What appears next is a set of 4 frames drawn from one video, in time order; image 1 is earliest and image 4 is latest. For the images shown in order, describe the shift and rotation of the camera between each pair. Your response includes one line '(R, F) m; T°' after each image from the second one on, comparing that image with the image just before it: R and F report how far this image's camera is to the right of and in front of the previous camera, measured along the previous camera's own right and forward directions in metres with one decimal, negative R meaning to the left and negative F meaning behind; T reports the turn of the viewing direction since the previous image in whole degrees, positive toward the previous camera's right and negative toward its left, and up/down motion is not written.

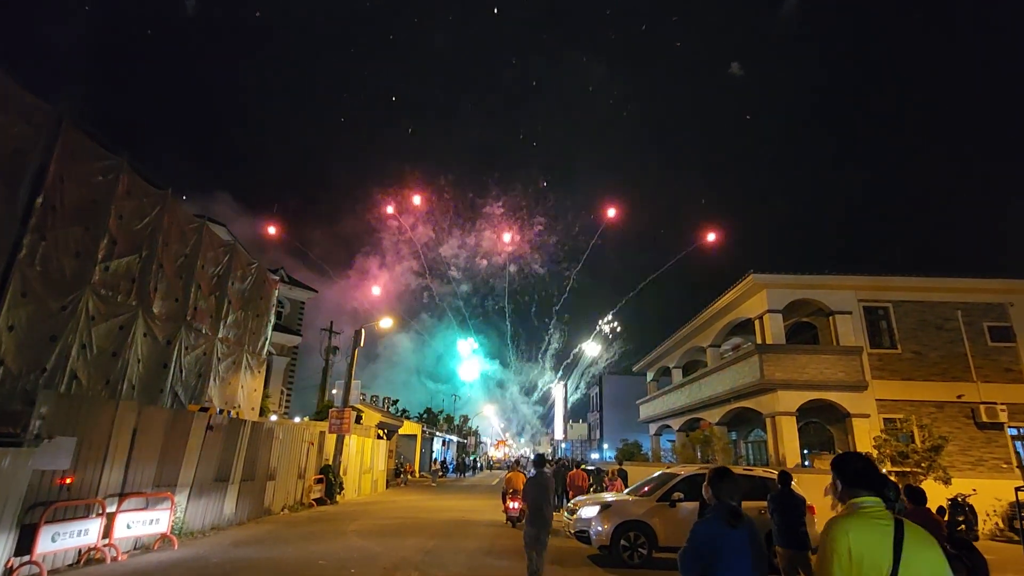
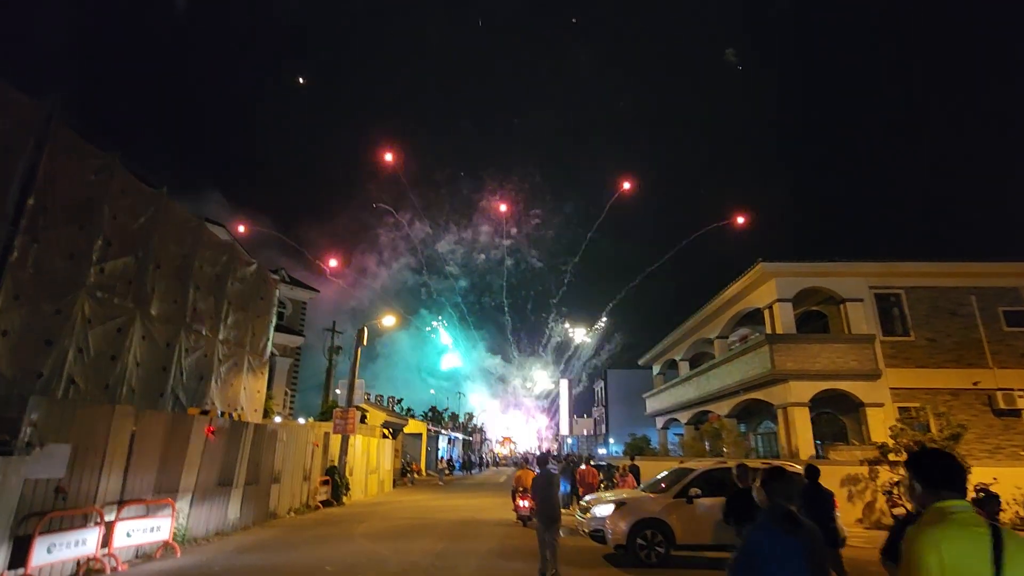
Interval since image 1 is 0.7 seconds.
(-0.1, +0.3) m; 0°
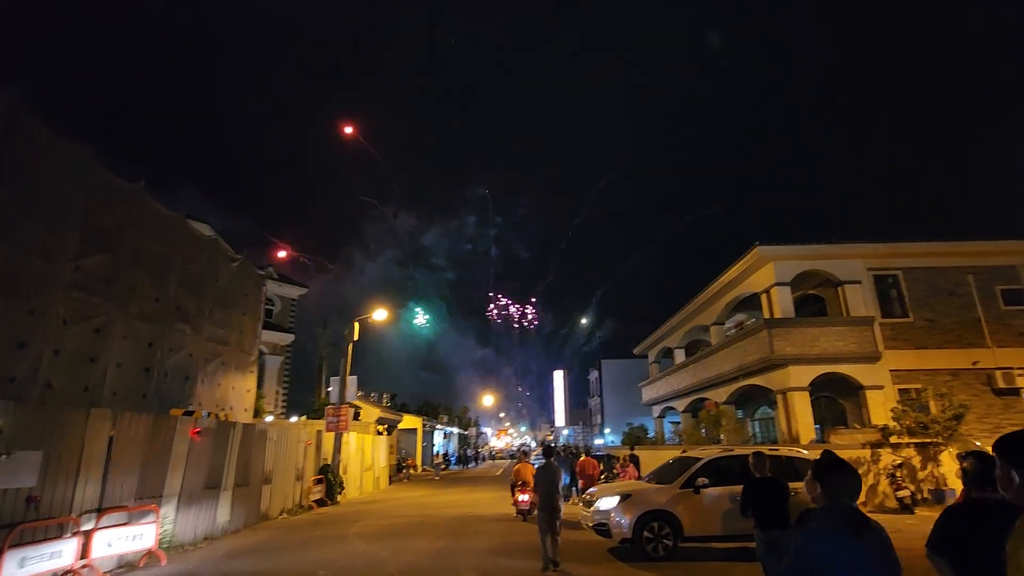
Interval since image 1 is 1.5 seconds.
(-0.1, +0.3) m; +1°
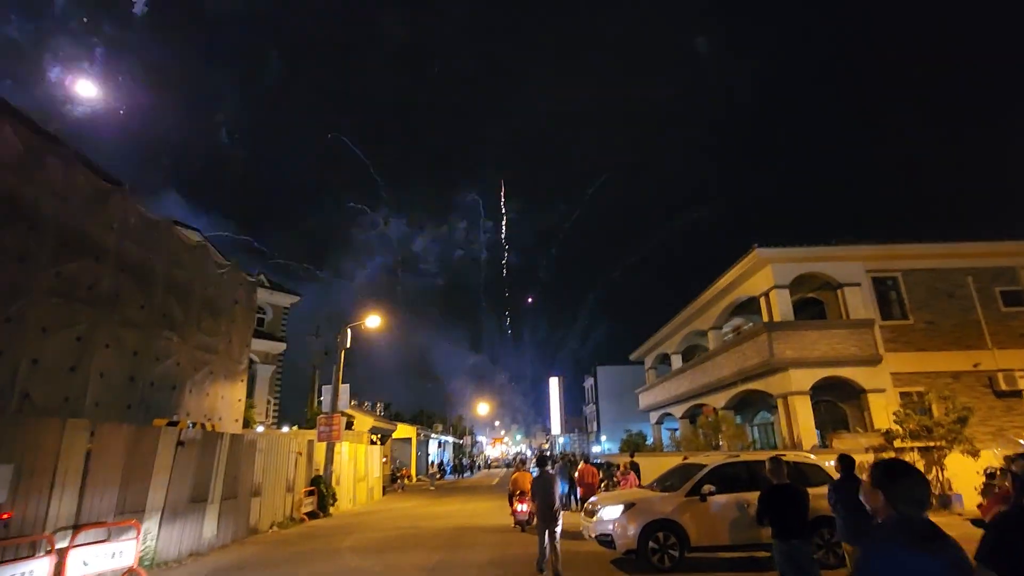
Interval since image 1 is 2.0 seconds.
(0.0, +0.3) m; +1°
